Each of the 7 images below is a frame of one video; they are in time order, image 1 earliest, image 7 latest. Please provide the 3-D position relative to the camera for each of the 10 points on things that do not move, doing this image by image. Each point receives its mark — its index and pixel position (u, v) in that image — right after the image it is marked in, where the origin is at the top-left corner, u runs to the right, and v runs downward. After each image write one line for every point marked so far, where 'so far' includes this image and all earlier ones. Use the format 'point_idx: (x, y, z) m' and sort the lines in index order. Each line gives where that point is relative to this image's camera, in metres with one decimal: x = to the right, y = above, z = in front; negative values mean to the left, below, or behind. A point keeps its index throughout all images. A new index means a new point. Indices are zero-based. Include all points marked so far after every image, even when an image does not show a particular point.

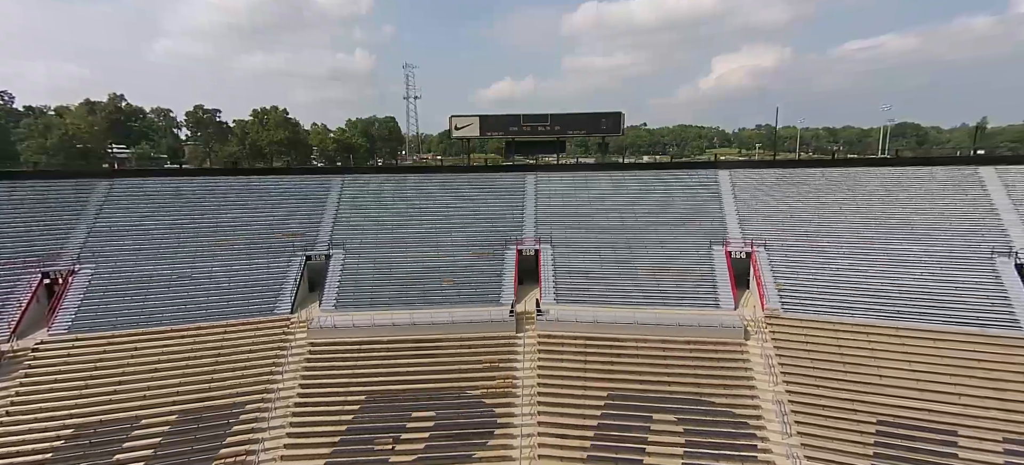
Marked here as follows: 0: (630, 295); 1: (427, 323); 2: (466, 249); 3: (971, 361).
0: (+3.3, -1.8, +14.4) m
1: (-2.2, -2.4, +13.7) m
2: (-1.5, -0.5, +15.9) m
3: (+10.0, -2.5, +11.3) m
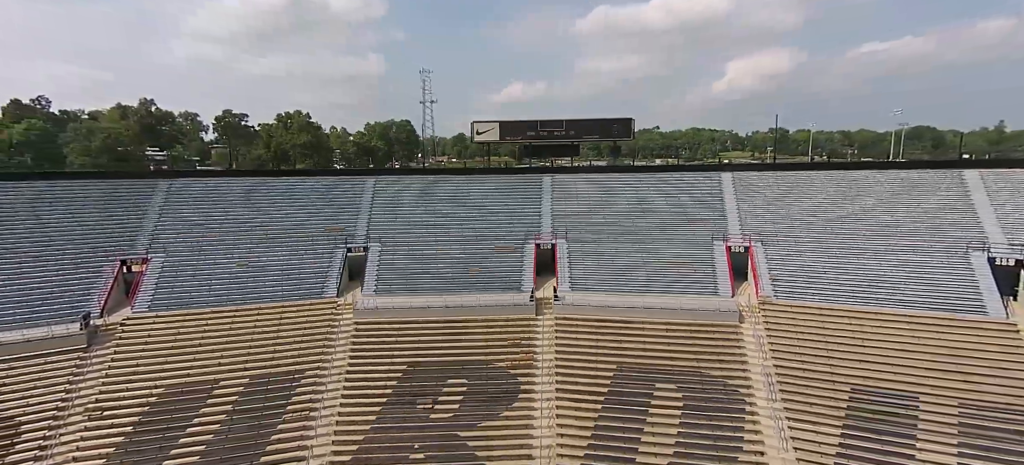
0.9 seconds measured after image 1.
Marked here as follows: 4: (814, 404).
0: (+3.9, -1.6, +16.1) m
1: (-1.6, -2.2, +15.5) m
2: (-0.8, -0.4, +17.8) m
3: (+10.5, -2.4, +12.9) m
4: (+6.9, -3.8, +12.2) m
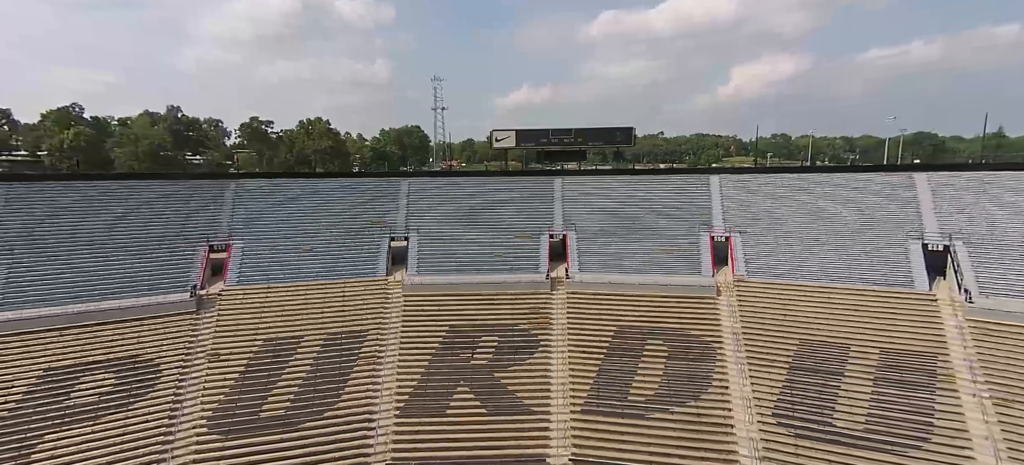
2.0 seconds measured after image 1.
0: (+4.6, -1.3, +19.7) m
1: (-0.9, -1.8, +19.1) m
2: (-0.1, 0.0, +21.4) m
3: (+11.2, -2.0, +16.3) m
4: (+7.5, -3.4, +15.7) m
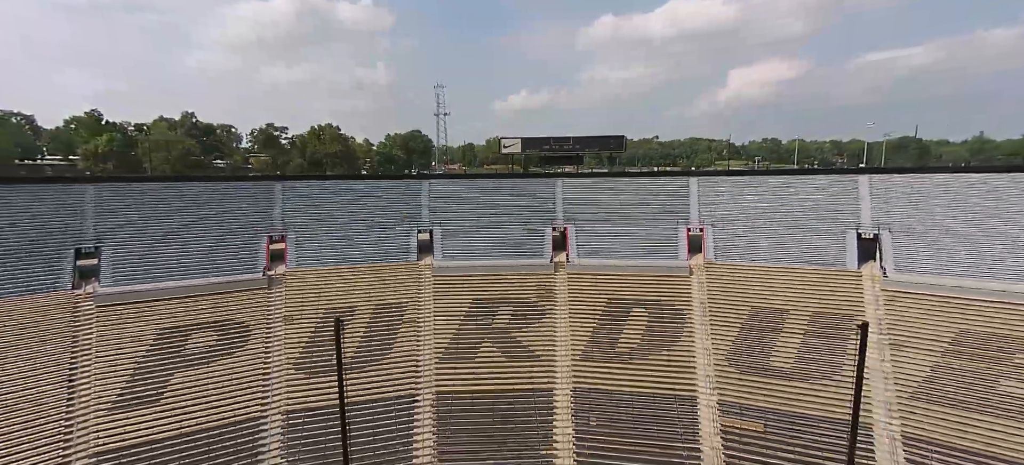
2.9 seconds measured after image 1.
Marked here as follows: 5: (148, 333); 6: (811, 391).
0: (+5.1, -0.9, +23.9) m
1: (-0.5, -1.5, +23.4) m
2: (+0.3, +0.3, +25.6) m
3: (+11.7, -1.6, +20.6) m
4: (+8.0, -3.0, +20.0) m
5: (-12.5, -3.2, +18.2) m
6: (+9.6, -4.9, +16.4) m
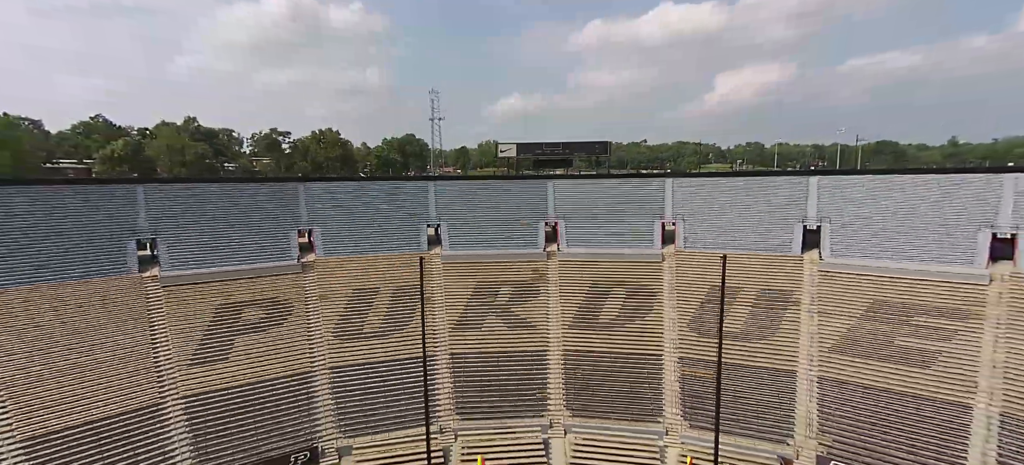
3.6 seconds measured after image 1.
0: (+5.0, -0.5, +27.9) m
1: (-0.6, -1.1, +27.2) m
2: (+0.2, +0.7, +29.5) m
3: (+11.6, -1.2, +24.7) m
4: (+8.0, -2.6, +24.0) m
5: (-12.5, -2.9, +21.9) m
6: (+9.6, -4.5, +20.5) m
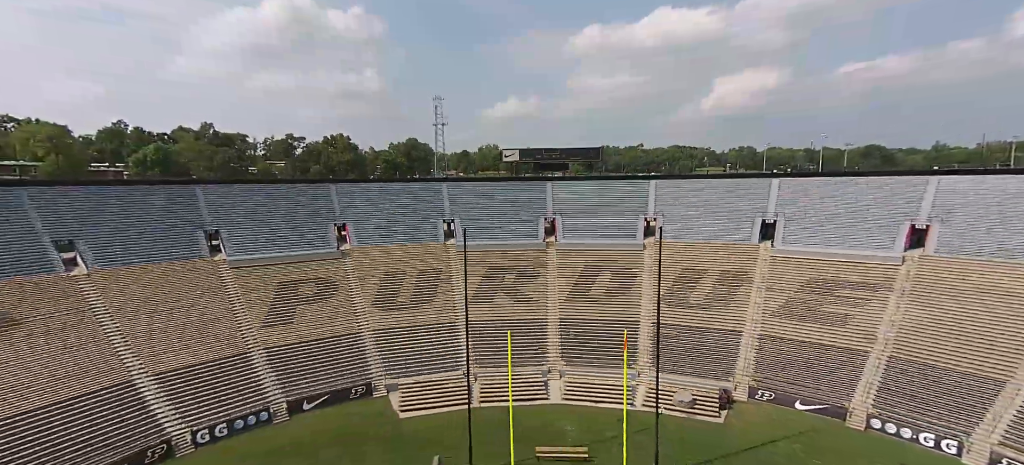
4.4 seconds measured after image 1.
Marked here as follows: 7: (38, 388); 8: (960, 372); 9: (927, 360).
0: (+5.2, -0.1, +32.9) m
1: (-0.3, -0.7, +32.3) m
2: (+0.5, +1.1, +34.6) m
3: (+11.9, -0.8, +29.8) m
4: (+8.3, -2.2, +29.0) m
5: (-12.2, -2.4, +26.9) m
6: (+9.9, -4.0, +25.5) m
7: (-16.2, -5.3, +18.5) m
8: (+15.9, -4.9, +19.0) m
9: (+15.4, -4.7, +20.0) m
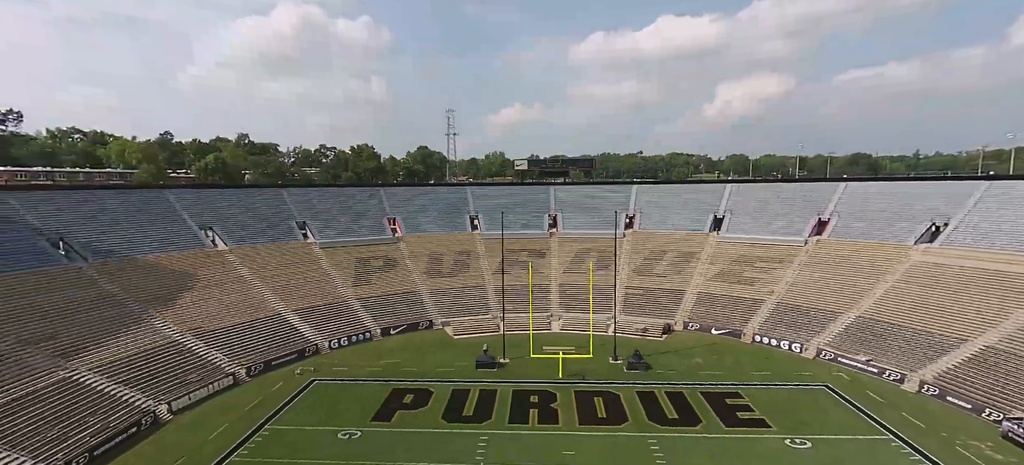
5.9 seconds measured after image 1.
0: (+6.2, +0.5, +43.3) m
1: (+0.7, 0.0, +42.7) m
2: (+1.4, +1.7, +45.0) m
3: (+12.8, -0.1, +40.1) m
4: (+9.2, -1.5, +39.3) m
5: (-11.3, -1.7, +37.4) m
6: (+10.8, -3.3, +35.8) m
7: (-15.4, -4.4, +29.0) m
8: (+16.7, -4.2, +29.3) m
9: (+16.2, -3.9, +30.2) m
